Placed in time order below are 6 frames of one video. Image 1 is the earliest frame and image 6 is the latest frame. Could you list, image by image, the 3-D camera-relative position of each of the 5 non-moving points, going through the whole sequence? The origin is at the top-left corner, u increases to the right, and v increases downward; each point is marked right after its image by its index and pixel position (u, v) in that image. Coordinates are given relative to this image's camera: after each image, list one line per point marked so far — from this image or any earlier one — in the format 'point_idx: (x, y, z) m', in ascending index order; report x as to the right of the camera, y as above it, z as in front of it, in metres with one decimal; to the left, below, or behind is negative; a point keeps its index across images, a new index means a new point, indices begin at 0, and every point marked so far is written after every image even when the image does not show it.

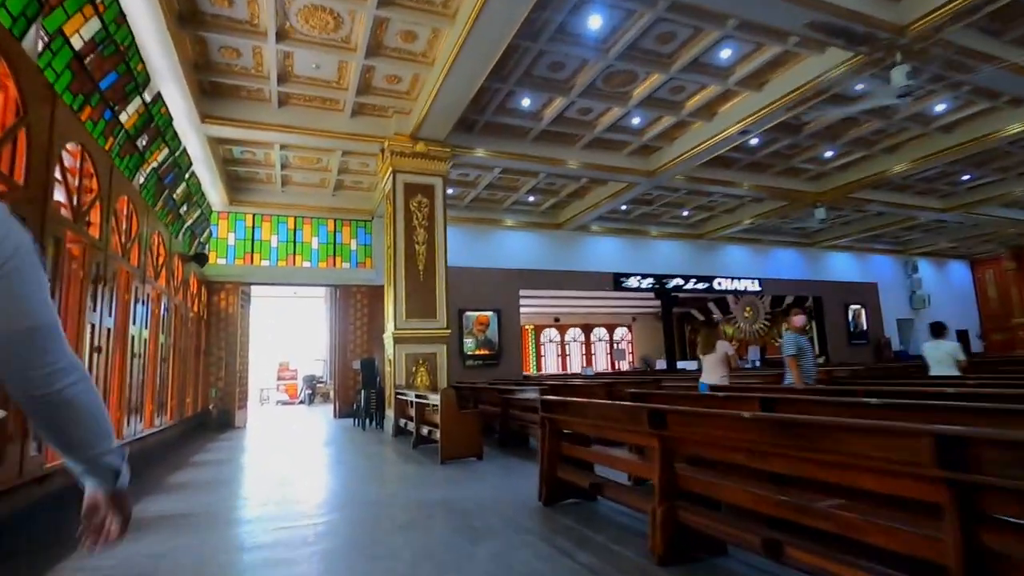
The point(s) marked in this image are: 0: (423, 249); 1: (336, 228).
0: (-1.3, +0.6, +7.6) m
1: (-3.6, +1.2, +11.0) m
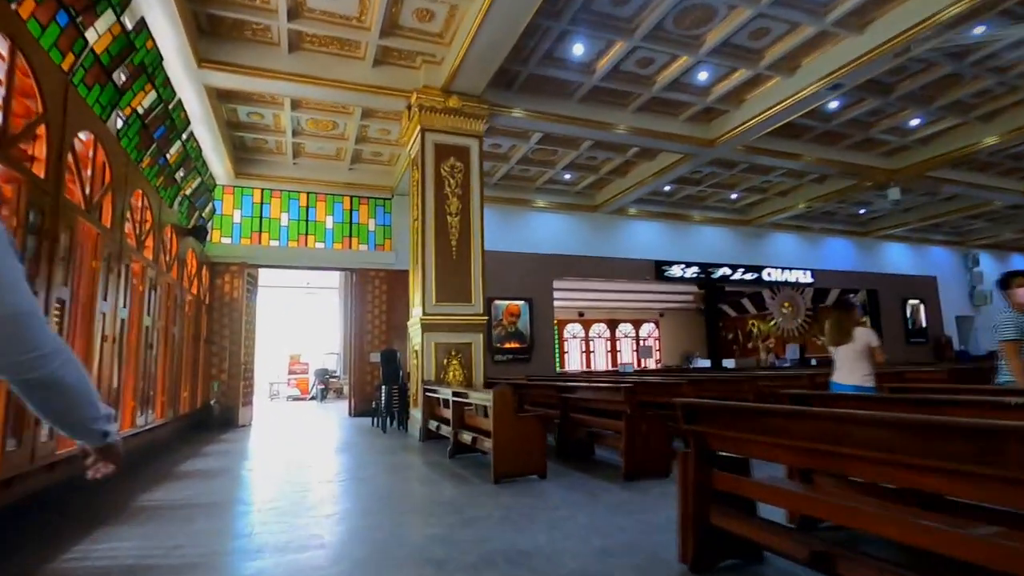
0: (-0.7, +0.8, +6.5) m
1: (-3.0, +1.5, +10.0) m
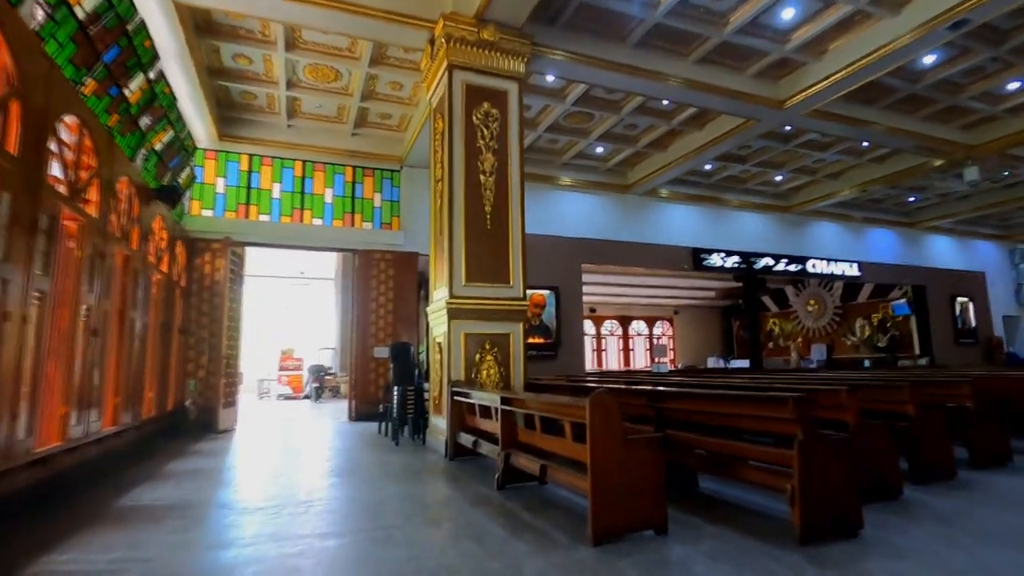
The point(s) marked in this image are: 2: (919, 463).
0: (-0.2, +1.0, +5.2) m
1: (-2.5, +1.8, +8.6) m
2: (+2.6, -1.1, +3.4) m
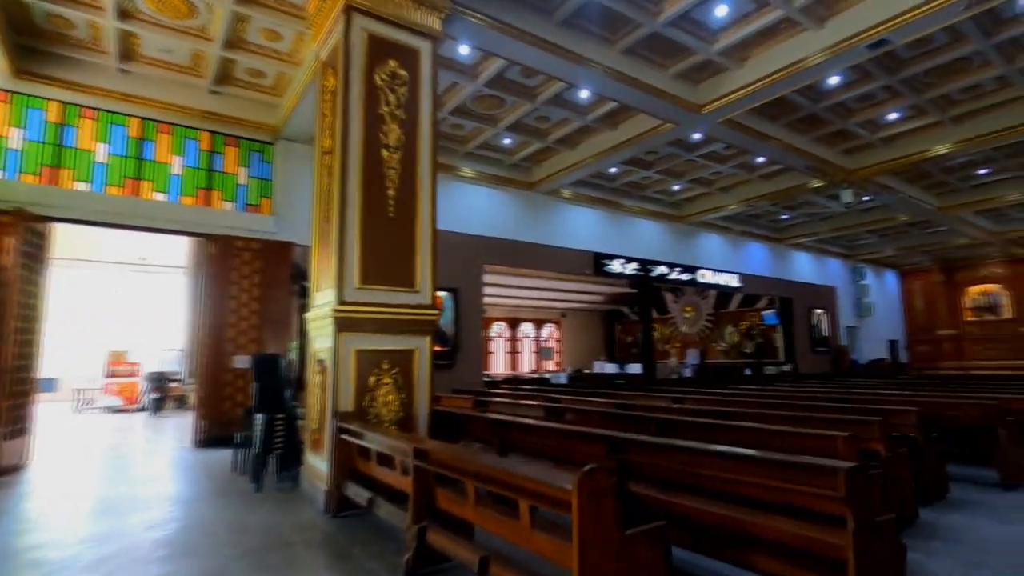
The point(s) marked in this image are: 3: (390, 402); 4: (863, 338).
0: (-0.9, +1.0, +4.2) m
1: (-3.9, +1.9, +7.0) m
2: (+2.1, -1.2, +3.0) m
3: (-0.9, -0.8, +3.9) m
4: (+11.2, -1.6, +17.0) m
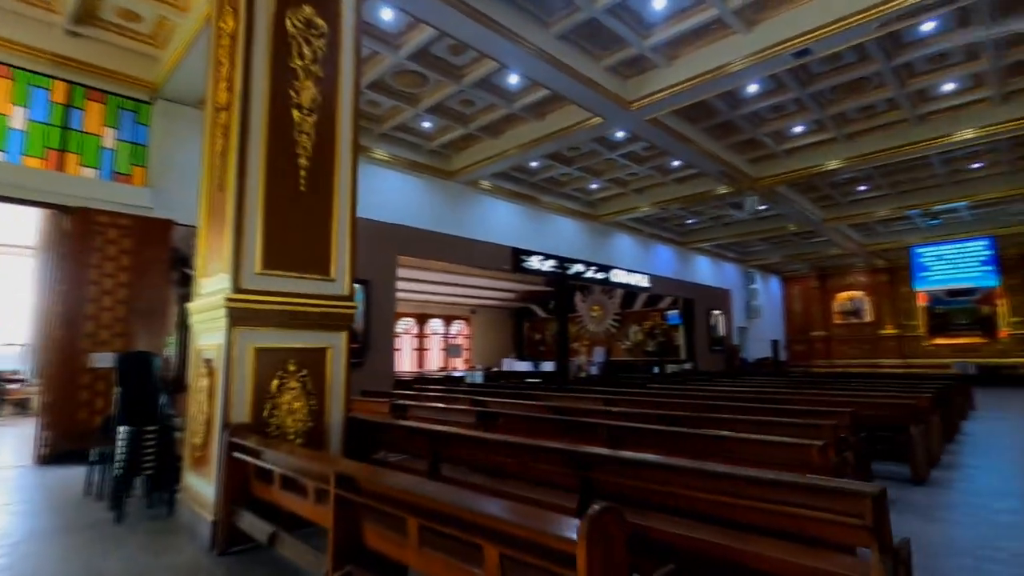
0: (-1.3, +1.1, +3.5) m
1: (-4.8, +2.0, +5.8) m
2: (+1.8, -1.2, +2.9) m
3: (-1.3, -0.7, +3.2) m
4: (+8.2, -1.7, +18.3) m
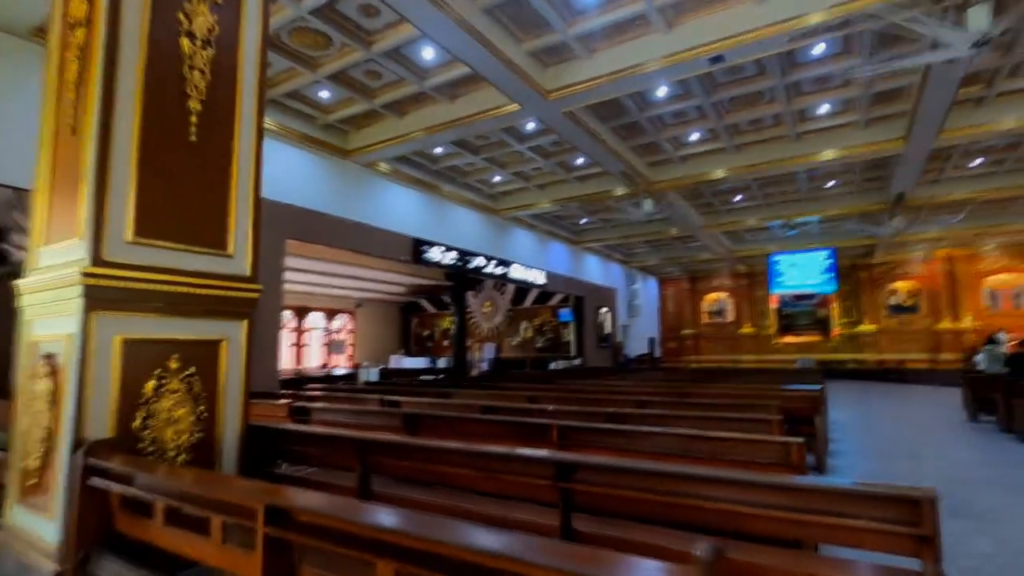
0: (-1.6, +1.2, +2.8) m
1: (-5.5, +2.3, +4.3) m
2: (+1.5, -1.2, +2.9) m
3: (-1.6, -0.6, +2.6) m
4: (+4.3, -1.7, +19.3) m
